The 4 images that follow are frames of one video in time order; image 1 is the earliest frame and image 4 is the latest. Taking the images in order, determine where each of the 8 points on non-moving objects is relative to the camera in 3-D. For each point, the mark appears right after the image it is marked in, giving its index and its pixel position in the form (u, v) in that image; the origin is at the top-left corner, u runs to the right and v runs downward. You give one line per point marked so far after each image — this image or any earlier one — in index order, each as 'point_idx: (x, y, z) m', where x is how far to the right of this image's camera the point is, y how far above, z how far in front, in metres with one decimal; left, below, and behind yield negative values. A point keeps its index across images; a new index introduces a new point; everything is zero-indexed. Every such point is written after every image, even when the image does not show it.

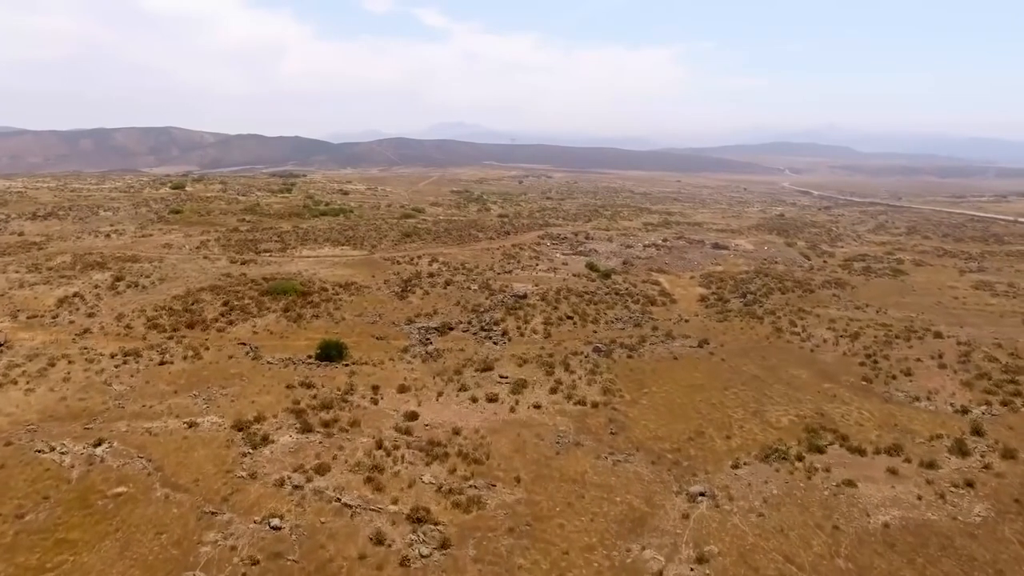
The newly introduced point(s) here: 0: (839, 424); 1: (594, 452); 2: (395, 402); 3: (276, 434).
0: (+10.9, -4.6, +18.0) m
1: (+2.4, -4.9, +16.0) m
2: (-4.1, -4.0, +18.9) m
3: (-7.1, -4.4, +16.1) m
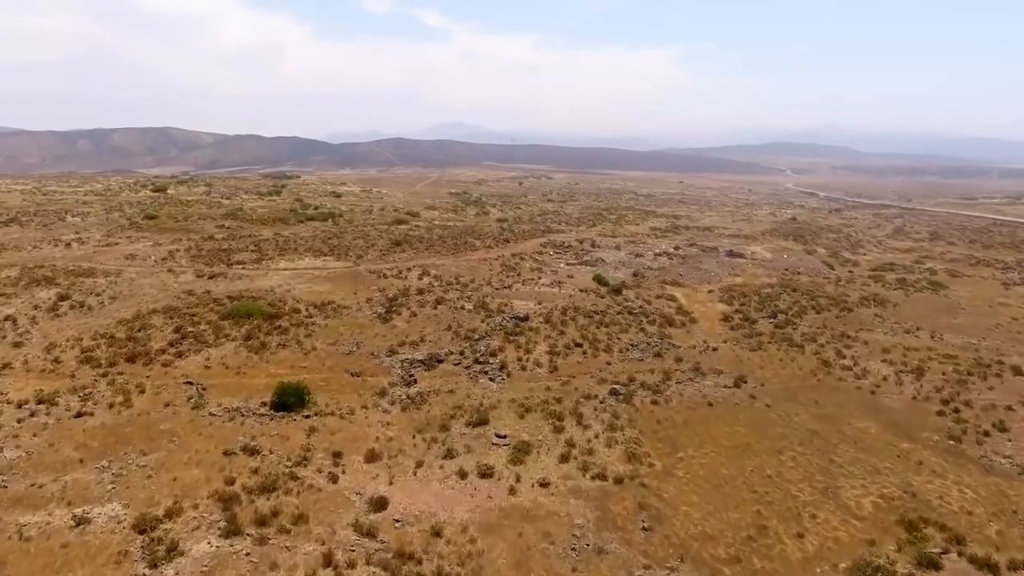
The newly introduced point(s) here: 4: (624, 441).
0: (+10.9, -5.7, +13.7) m
1: (+2.4, -6.1, +11.7) m
2: (-4.1, -5.1, +14.6) m
3: (-7.1, -5.5, +11.8) m
4: (+3.5, -4.8, +16.9) m
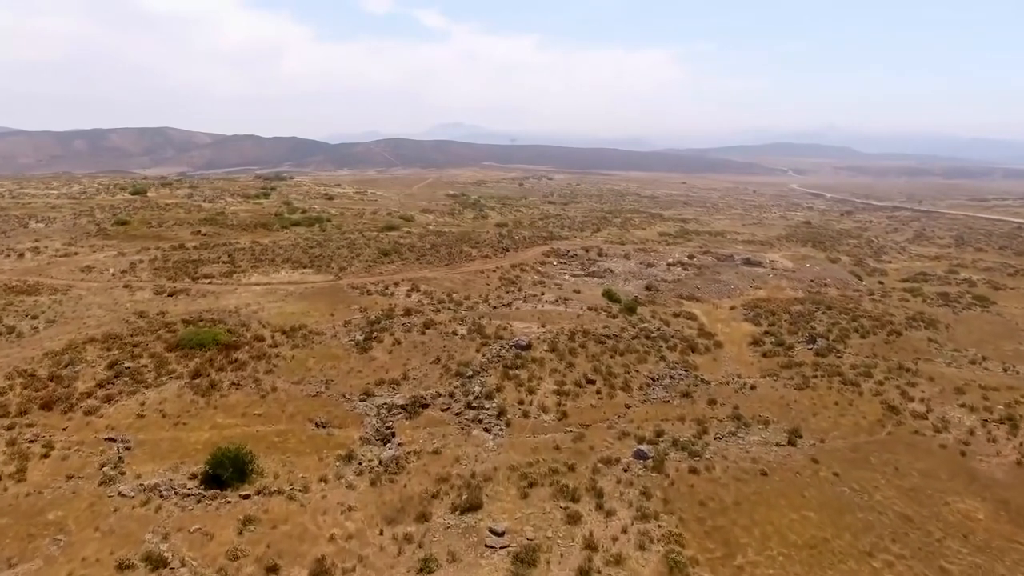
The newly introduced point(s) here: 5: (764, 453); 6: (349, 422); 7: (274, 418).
0: (+10.9, -6.8, +9.5) m
1: (+2.4, -7.1, +7.5) m
2: (-4.1, -6.2, +10.4) m
3: (-7.1, -6.6, +7.6) m
4: (+3.5, -5.9, +12.7) m
5: (+7.8, -5.1, +16.8) m
6: (-5.7, -4.7, +18.9) m
7: (-8.4, -4.6, +19.1) m
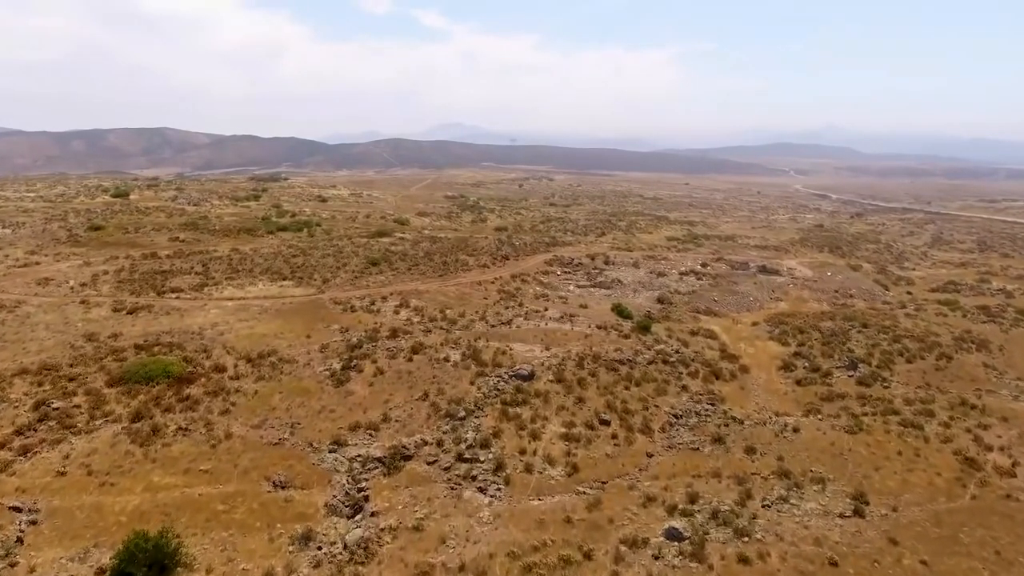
0: (+10.9, -7.6, +6.1) m
1: (+2.4, -8.0, +4.1) m
2: (-4.1, -7.1, +7.0) m
3: (-7.1, -7.5, +4.2) m
4: (+3.5, -6.8, +9.3) m
5: (+7.8, -6.0, +13.4) m
6: (-5.7, -5.6, +15.5) m
7: (-8.4, -5.5, +15.8) m
